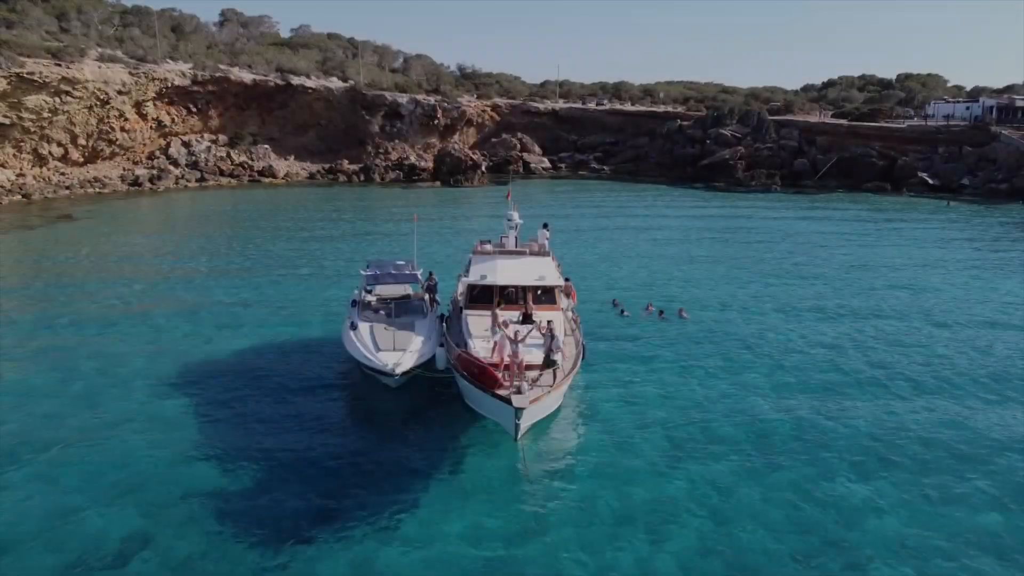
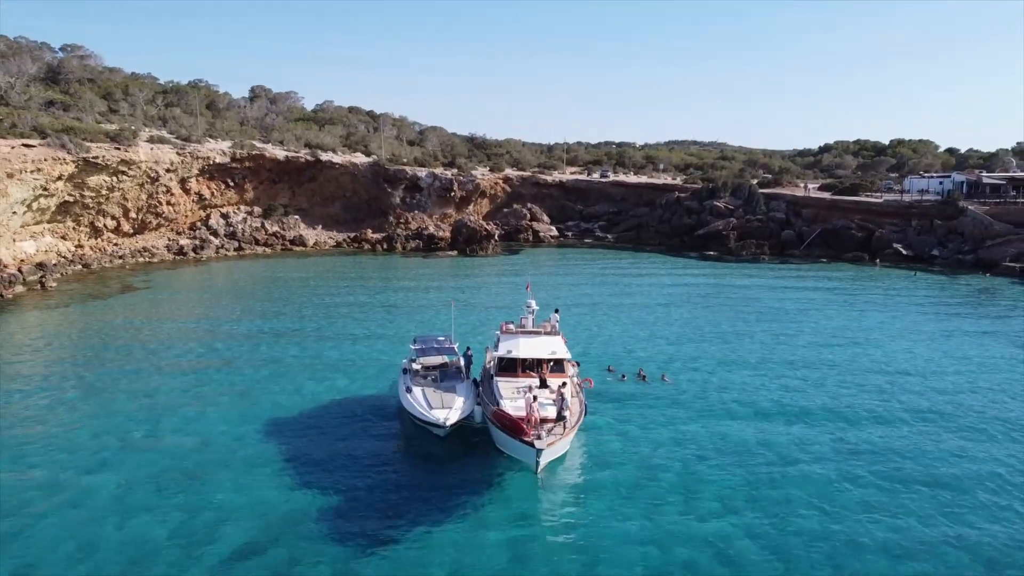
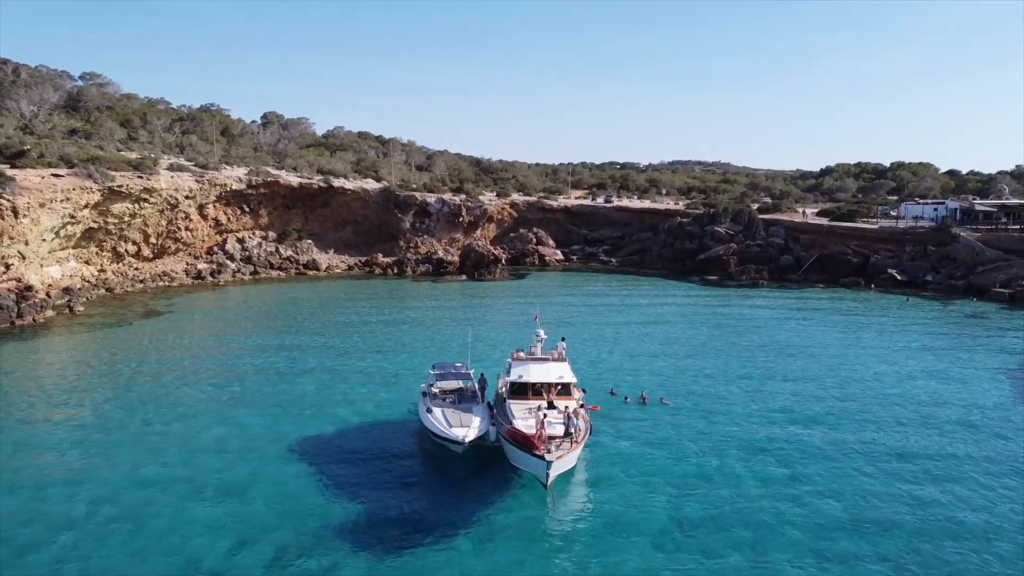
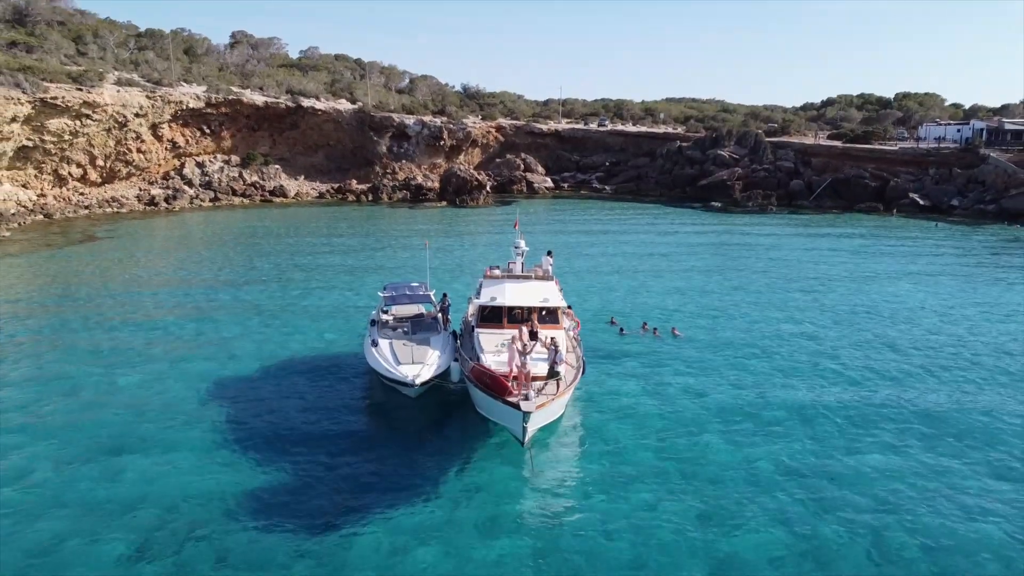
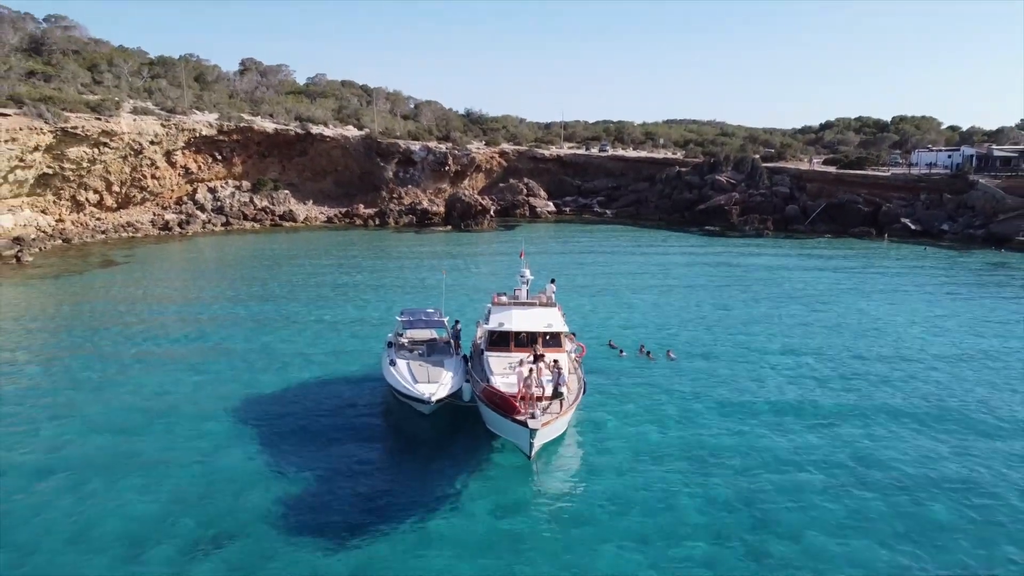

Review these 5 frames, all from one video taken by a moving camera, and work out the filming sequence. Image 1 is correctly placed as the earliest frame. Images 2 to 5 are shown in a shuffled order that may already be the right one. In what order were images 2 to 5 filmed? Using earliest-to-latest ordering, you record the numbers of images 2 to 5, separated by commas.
4, 5, 2, 3
